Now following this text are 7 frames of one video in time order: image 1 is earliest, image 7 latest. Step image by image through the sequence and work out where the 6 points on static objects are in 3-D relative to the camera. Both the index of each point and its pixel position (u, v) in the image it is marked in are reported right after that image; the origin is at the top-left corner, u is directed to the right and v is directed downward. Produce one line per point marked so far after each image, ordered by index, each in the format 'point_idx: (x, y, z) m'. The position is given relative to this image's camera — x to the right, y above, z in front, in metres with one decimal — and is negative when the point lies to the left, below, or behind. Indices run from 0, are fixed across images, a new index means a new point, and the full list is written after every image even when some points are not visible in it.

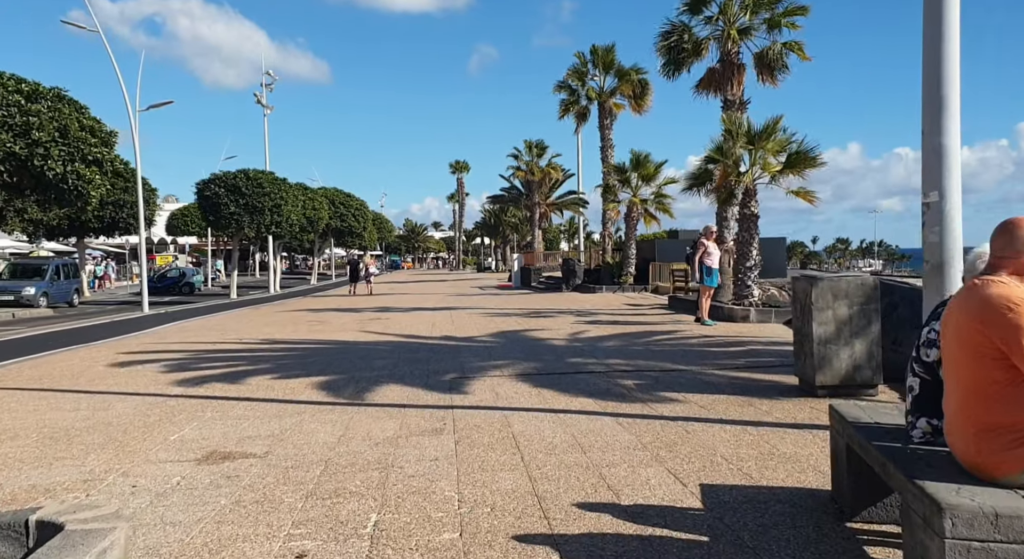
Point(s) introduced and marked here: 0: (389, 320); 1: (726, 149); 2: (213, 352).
0: (-3.0, -1.0, +17.5) m
1: (+5.0, +3.0, +16.7) m
2: (-5.0, -1.2, +12.0) m
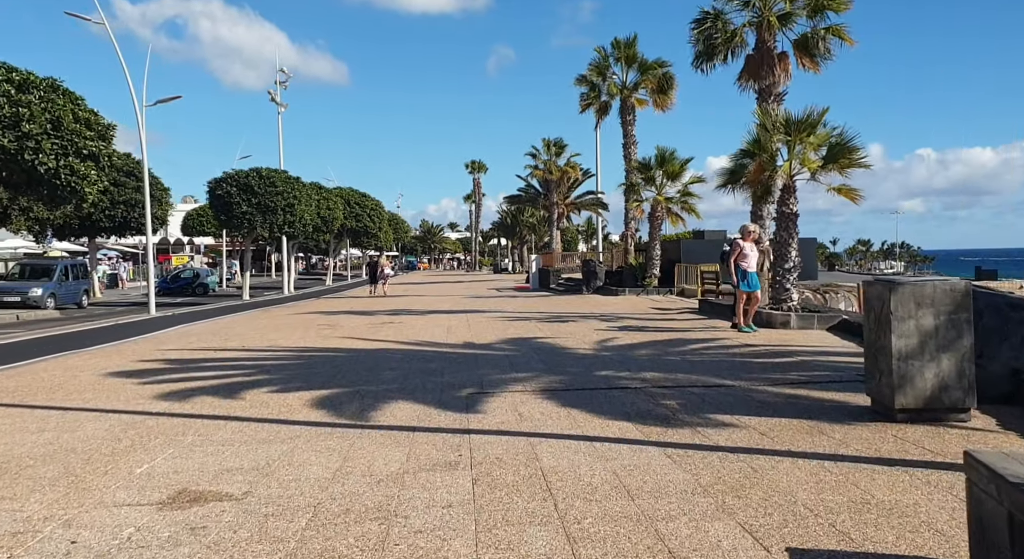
0: (-2.5, -1.0, +16.6) m
1: (+5.4, +2.9, +15.6) m
2: (-4.6, -1.2, +11.1) m
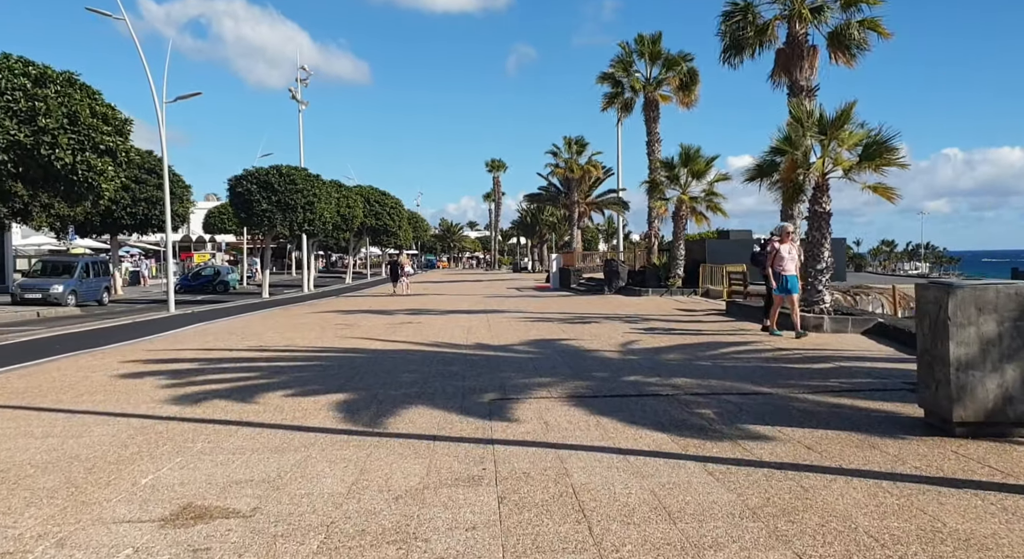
0: (-2.0, -1.0, +16.2) m
1: (+5.9, +2.9, +15.0) m
2: (-4.3, -1.2, +10.8) m
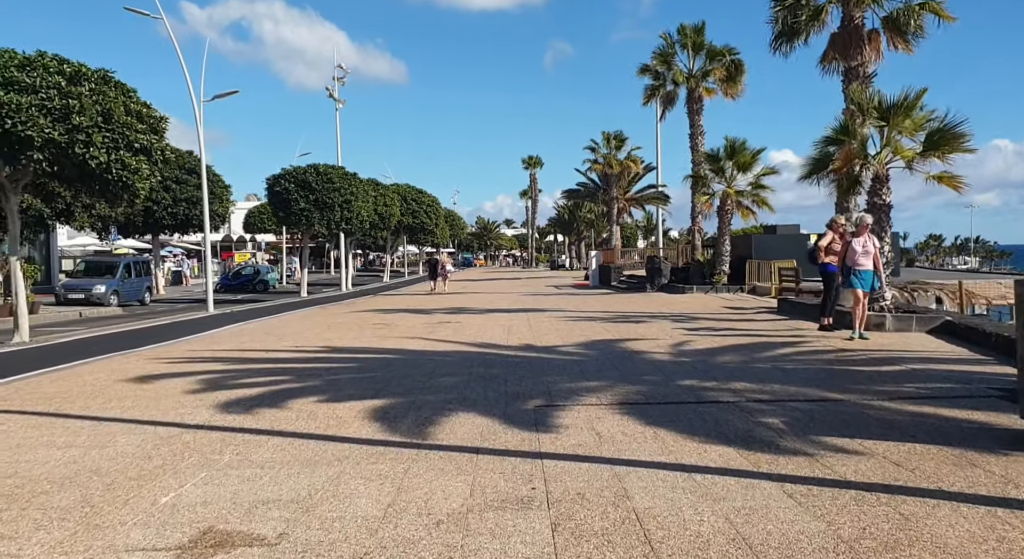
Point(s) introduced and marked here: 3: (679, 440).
0: (-1.1, -1.0, +15.8) m
1: (+6.7, +3.0, +14.2) m
2: (-3.7, -1.2, +10.5) m
3: (+1.3, -1.3, +5.7) m
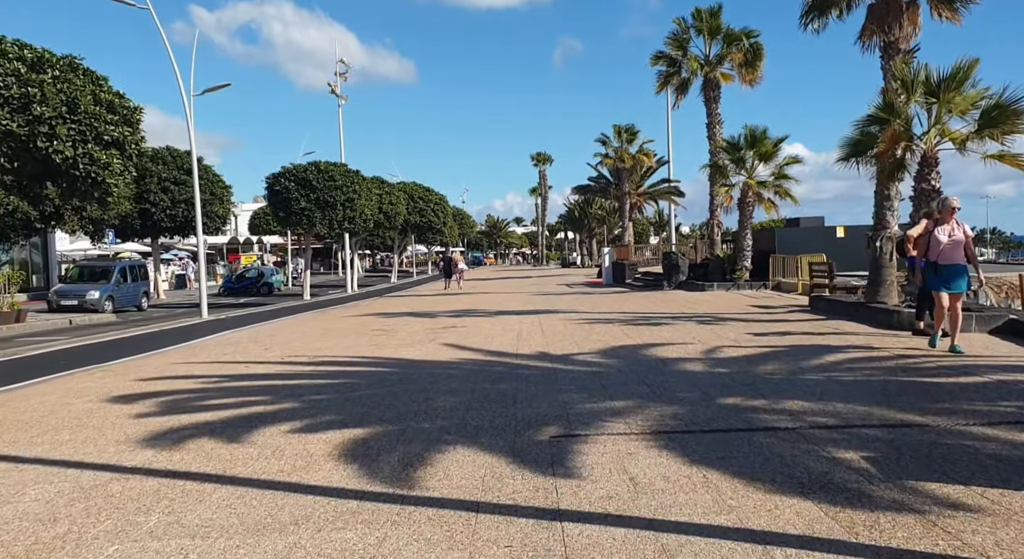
0: (-0.9, -1.0, +14.5) m
1: (+6.8, +3.1, +12.8) m
2: (-3.5, -1.3, +9.2) m
3: (+1.4, -1.3, +4.4) m
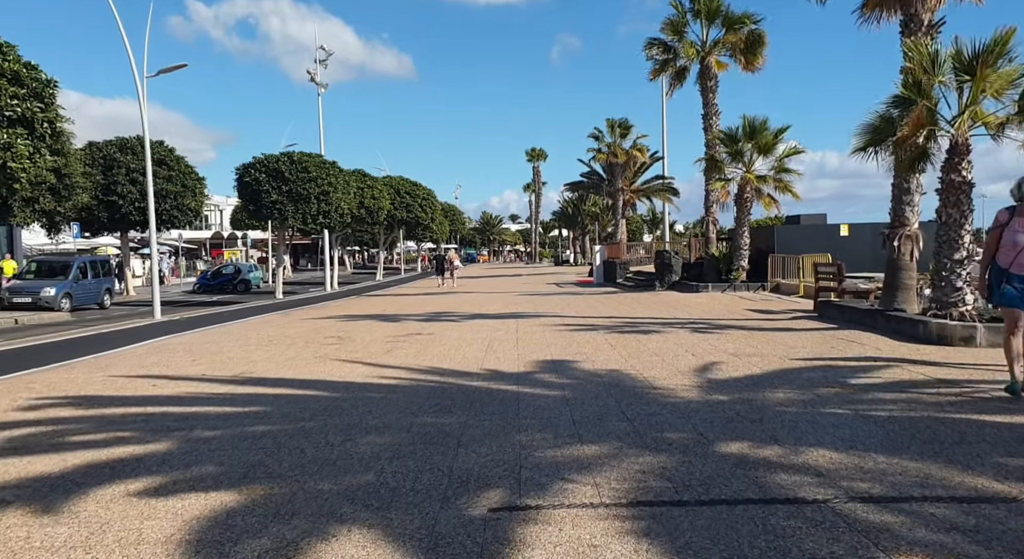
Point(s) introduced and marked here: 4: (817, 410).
0: (-1.4, -1.0, +12.9) m
1: (+6.4, +3.0, +11.2) m
2: (-4.0, -1.3, +7.6) m
3: (+0.9, -1.4, +2.8) m
4: (+2.7, -1.2, +6.5) m
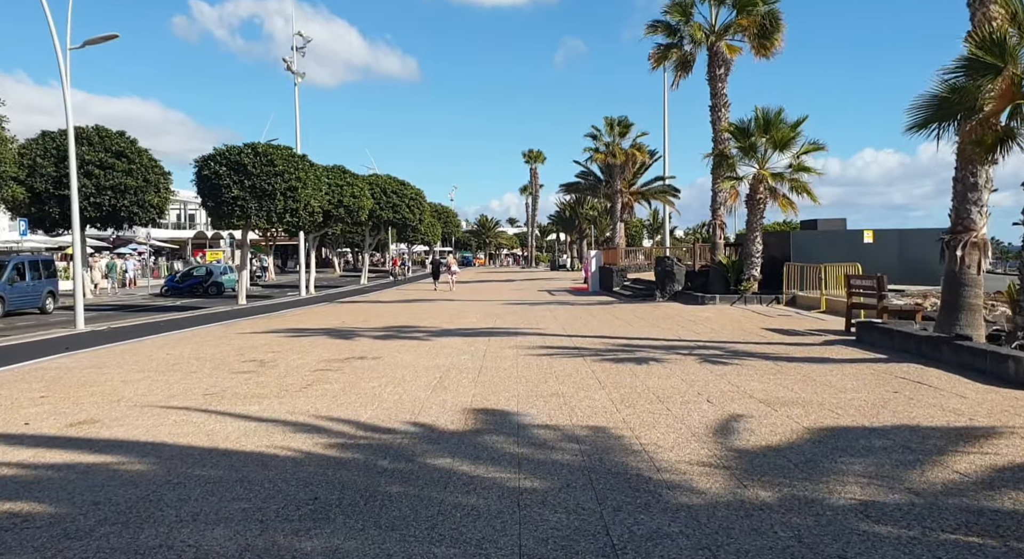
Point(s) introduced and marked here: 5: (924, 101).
0: (-1.9, -1.2, +10.2) m
1: (+5.9, +2.7, +8.6) m
2: (-4.5, -1.4, +4.9) m
3: (+0.4, -1.5, +0.1) m
4: (+2.2, -1.3, +3.8) m
5: (+5.4, +2.3, +9.4) m
